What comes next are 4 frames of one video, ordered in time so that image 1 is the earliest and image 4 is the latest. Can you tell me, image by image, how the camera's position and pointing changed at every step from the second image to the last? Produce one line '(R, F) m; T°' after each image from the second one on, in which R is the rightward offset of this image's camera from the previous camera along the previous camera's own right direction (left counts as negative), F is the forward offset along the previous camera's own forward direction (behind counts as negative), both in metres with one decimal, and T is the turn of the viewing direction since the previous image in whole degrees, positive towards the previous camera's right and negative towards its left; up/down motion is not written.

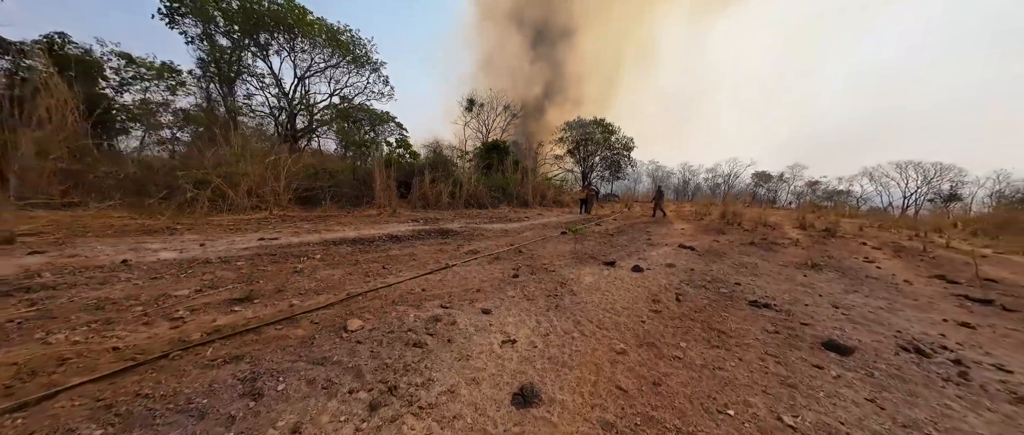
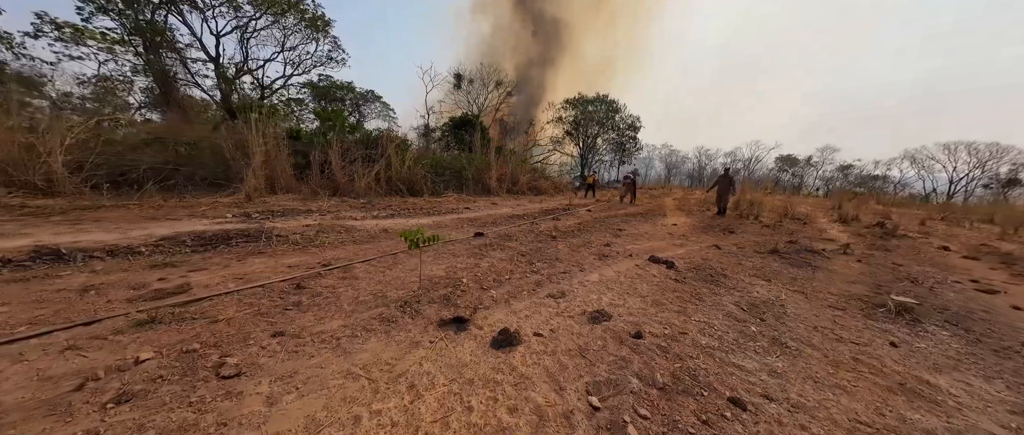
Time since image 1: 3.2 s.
(+1.8, +2.3) m; -2°
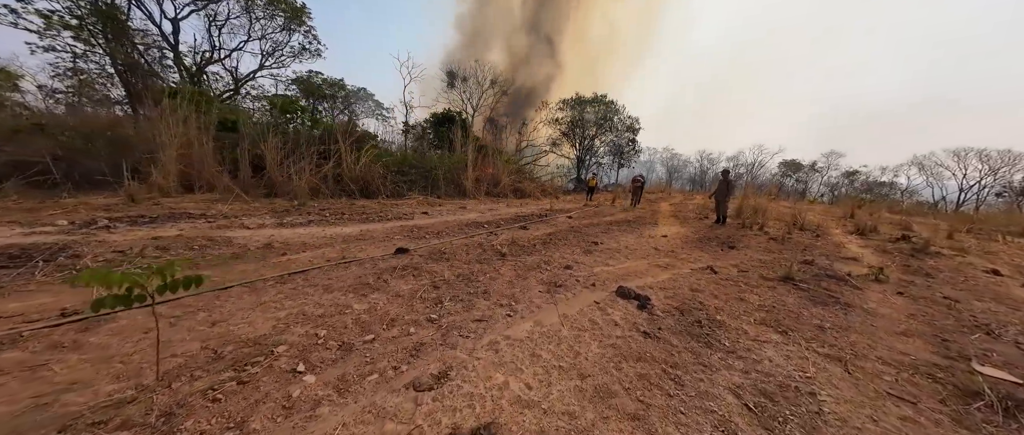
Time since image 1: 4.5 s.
(+0.7, +1.0) m; 0°
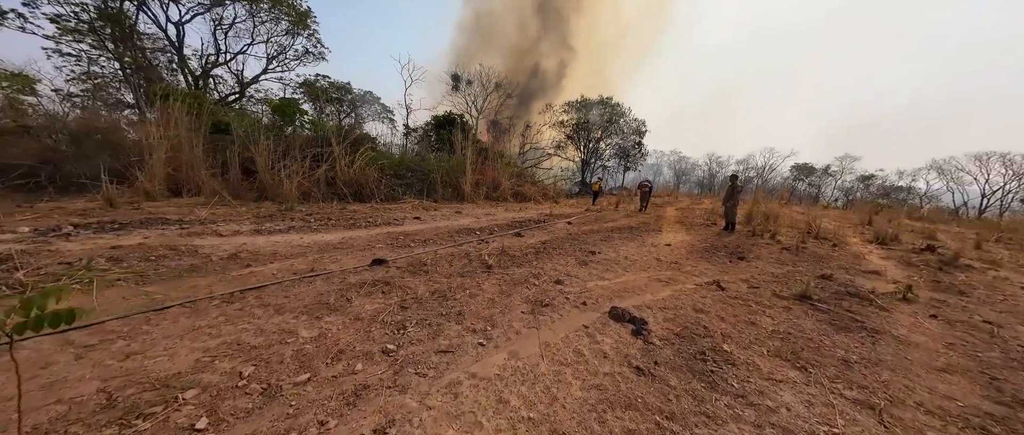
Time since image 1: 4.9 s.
(+0.2, +0.3) m; -1°
